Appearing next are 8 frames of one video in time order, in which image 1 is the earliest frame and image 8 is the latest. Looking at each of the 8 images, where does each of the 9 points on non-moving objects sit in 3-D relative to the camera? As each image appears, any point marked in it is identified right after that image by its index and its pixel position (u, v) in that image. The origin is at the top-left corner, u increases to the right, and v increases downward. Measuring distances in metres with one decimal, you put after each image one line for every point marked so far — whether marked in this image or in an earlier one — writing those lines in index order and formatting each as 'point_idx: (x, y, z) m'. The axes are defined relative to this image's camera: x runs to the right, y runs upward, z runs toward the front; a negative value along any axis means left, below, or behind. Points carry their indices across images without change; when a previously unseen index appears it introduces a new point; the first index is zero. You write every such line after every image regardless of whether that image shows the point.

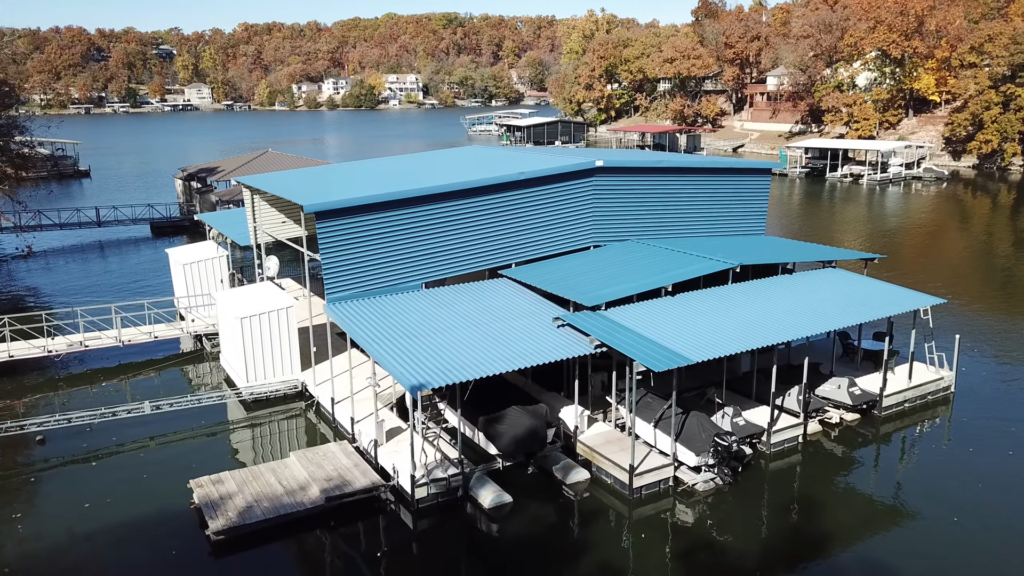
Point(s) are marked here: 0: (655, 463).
0: (+2.6, -3.3, +15.1) m
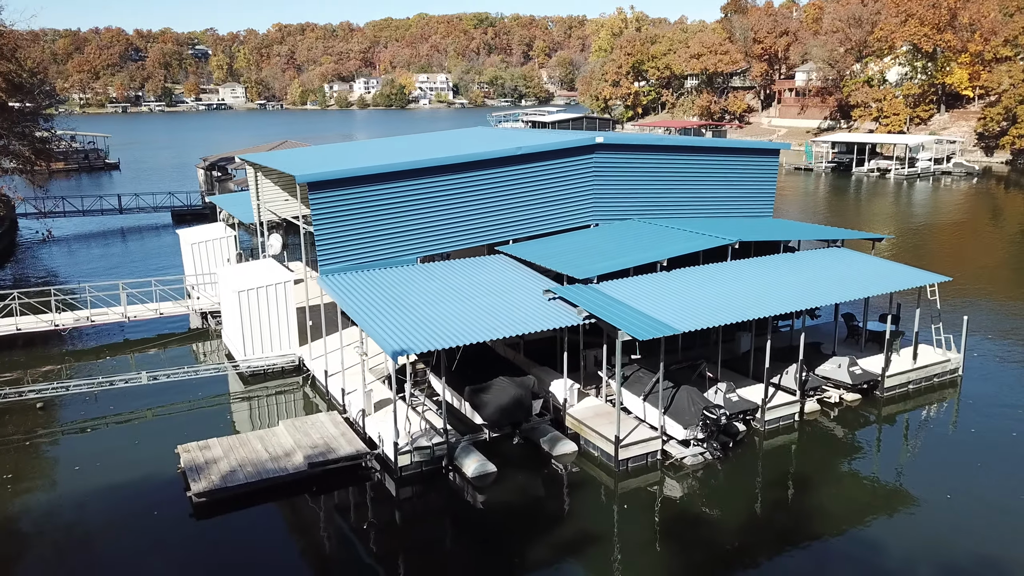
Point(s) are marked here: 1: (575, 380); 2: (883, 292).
0: (+2.3, -2.7, +14.9) m
1: (+1.3, -2.0, +17.1) m
2: (+7.7, 0.0, +16.9) m
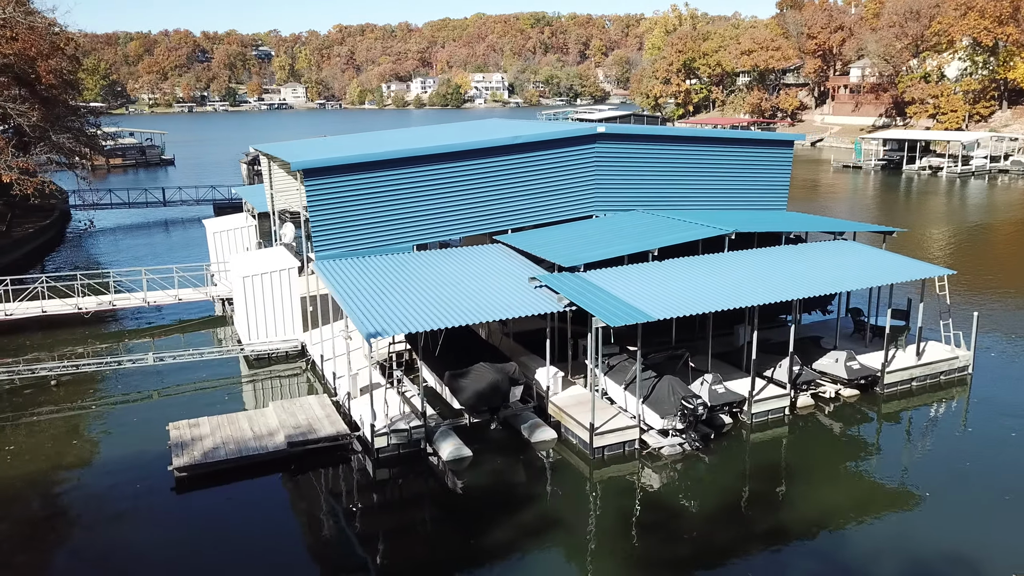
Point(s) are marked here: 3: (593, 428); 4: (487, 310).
0: (+1.9, -2.5, +14.8) m
1: (+1.1, -1.7, +17.0) m
2: (+7.5, +0.1, +16.4) m
3: (+1.4, -2.5, +14.5) m
4: (-0.5, -0.4, +15.4) m
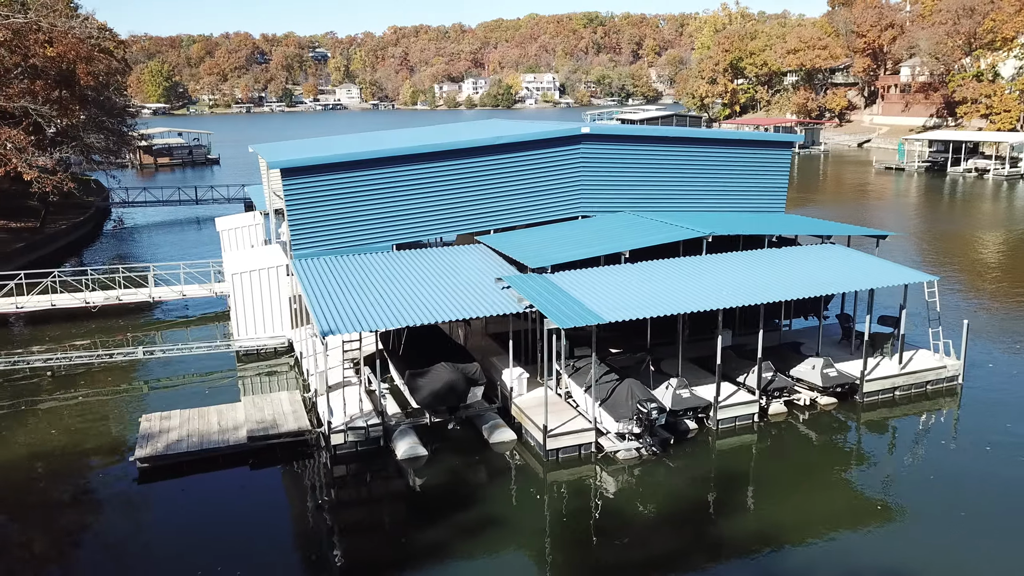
0: (+1.1, -2.5, +14.7) m
1: (+0.5, -1.7, +17.0) m
2: (+6.8, 0.0, +15.9) m
3: (+0.6, -2.6, +14.5) m
4: (-1.2, -0.4, +15.5) m
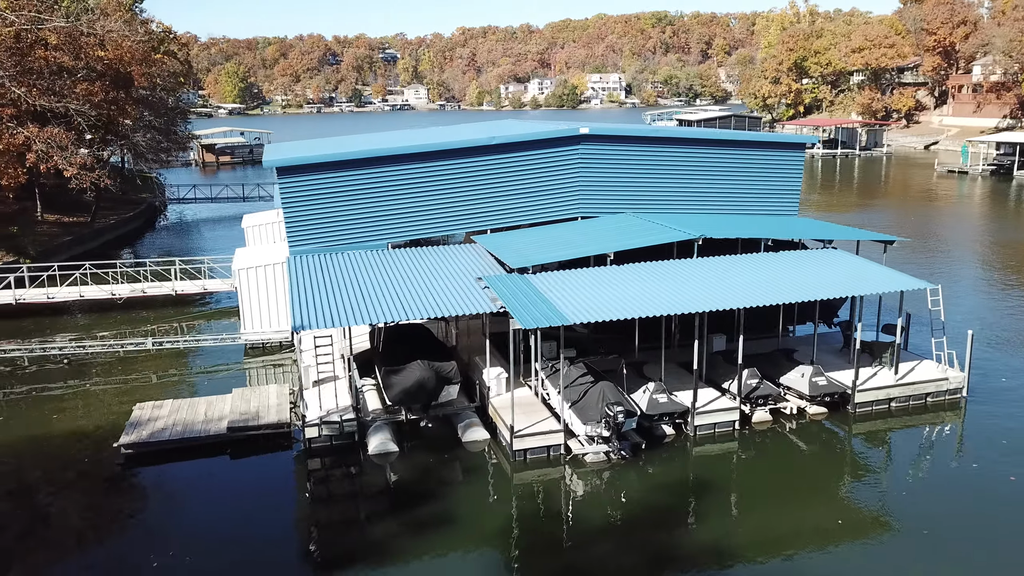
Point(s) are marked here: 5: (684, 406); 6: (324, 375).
0: (+0.6, -2.5, +14.6) m
1: (+0.1, -1.7, +17.0) m
2: (+6.4, -0.1, +15.4) m
3: (0.0, -2.6, +14.4) m
4: (-1.7, -0.4, +15.6) m
5: (+3.2, -2.2, +15.1) m
6: (-4.0, -1.9, +17.0) m
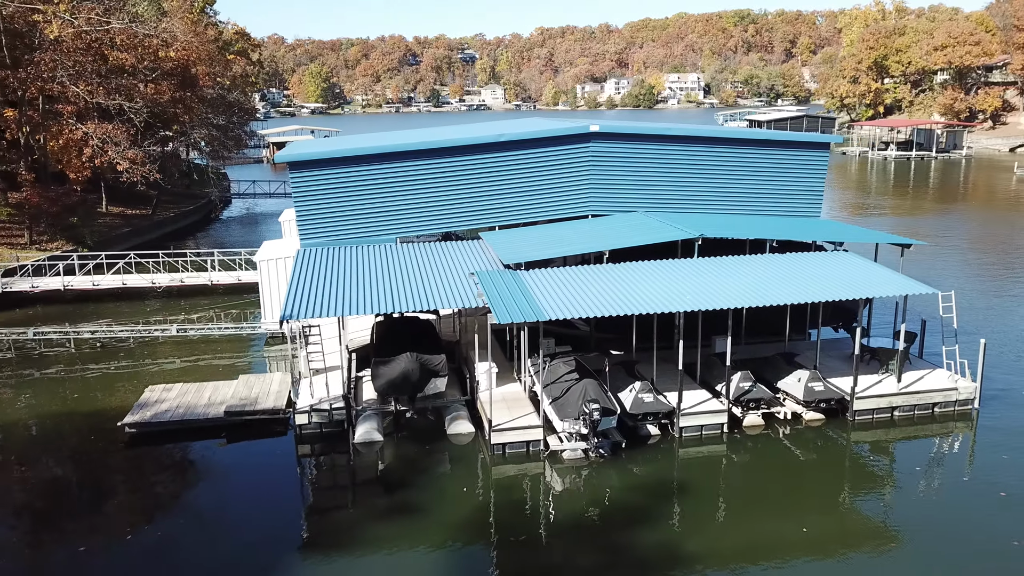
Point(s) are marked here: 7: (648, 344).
0: (+0.2, -2.5, +14.7) m
1: (0.0, -1.7, +17.1) m
2: (+6.1, -0.2, +14.9) m
3: (-0.3, -2.5, +14.5) m
4: (-1.9, -0.3, +15.9) m
5: (+2.9, -2.2, +14.9) m
6: (-4.1, -1.7, +17.5) m
7: (+3.0, -1.3, +18.1) m
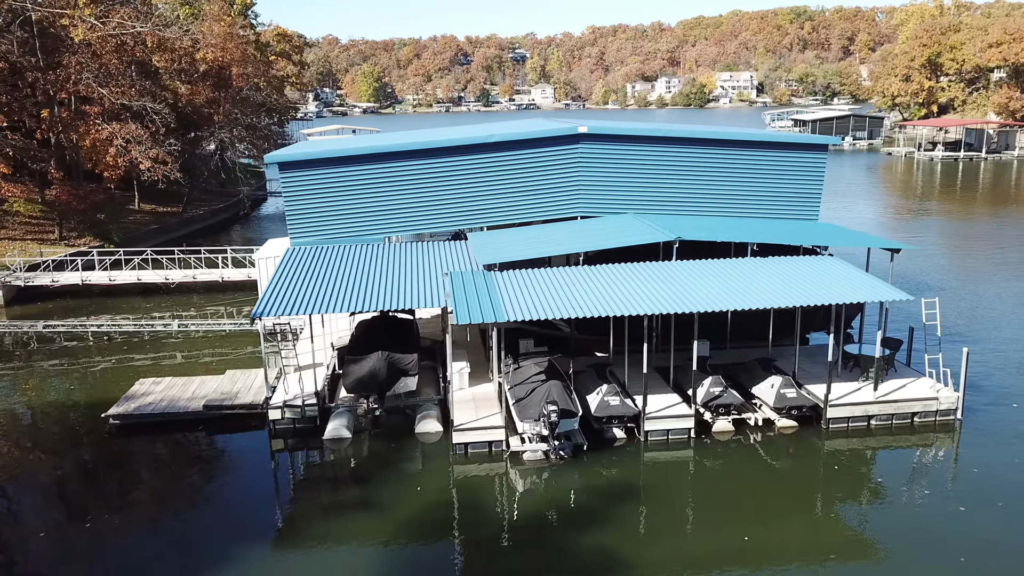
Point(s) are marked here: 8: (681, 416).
0: (-0.4, -2.5, +14.7) m
1: (-0.5, -1.7, +17.1) m
2: (+5.5, -0.3, +14.6) m
3: (-1.0, -2.5, +14.7) m
4: (-2.4, -0.3, +16.1) m
5: (+2.3, -2.3, +14.8) m
6: (-4.6, -1.6, +17.8) m
7: (+2.6, -1.3, +18.0) m
8: (+3.2, -2.4, +14.9) m
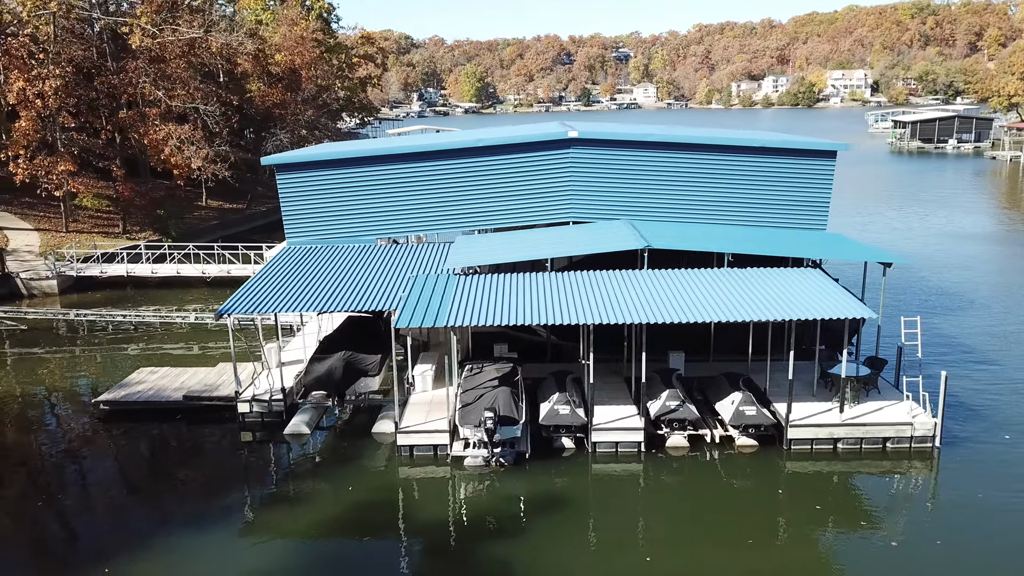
0: (-1.4, -2.6, +14.8) m
1: (-1.1, -1.8, +17.2) m
2: (+4.5, -0.5, +14.0) m
3: (-2.0, -2.5, +14.8) m
4: (-3.2, -0.3, +16.4) m
5: (+1.3, -2.4, +14.6) m
6: (-5.1, -1.6, +18.4) m
7: (+2.1, -1.5, +17.7) m
8: (+2.2, -2.6, +14.6) m
